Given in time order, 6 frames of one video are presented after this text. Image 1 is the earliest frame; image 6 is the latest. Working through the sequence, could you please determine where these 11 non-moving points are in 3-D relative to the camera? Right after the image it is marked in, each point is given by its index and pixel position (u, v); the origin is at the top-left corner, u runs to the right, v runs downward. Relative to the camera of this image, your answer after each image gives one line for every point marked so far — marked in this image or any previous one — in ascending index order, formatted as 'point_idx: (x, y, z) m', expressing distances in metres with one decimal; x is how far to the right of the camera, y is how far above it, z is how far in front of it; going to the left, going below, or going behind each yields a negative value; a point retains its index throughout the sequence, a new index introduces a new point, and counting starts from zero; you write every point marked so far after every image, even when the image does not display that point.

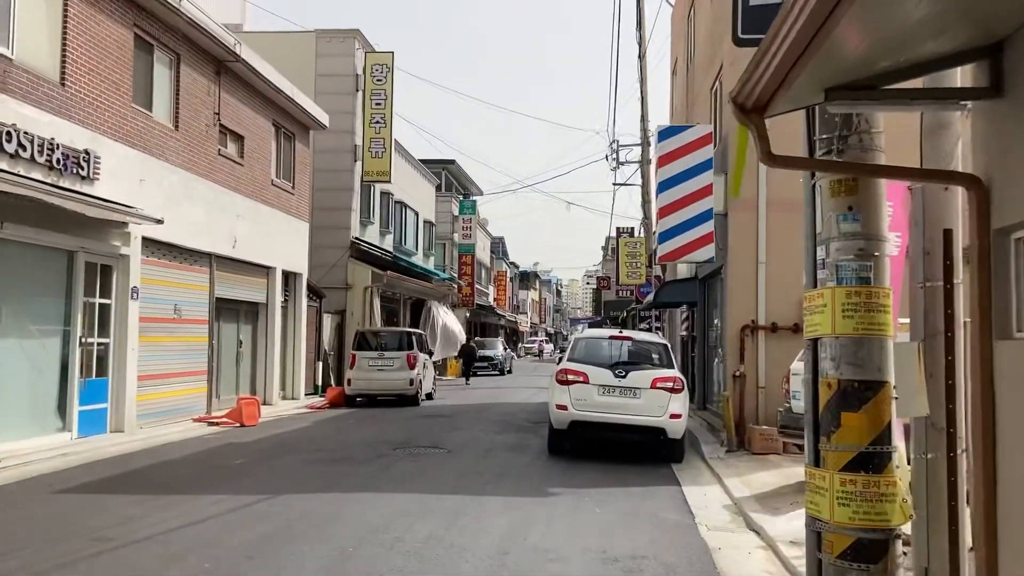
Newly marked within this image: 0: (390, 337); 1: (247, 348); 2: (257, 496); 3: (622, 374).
0: (-2.3, -1.0, +17.6) m
1: (-4.8, -1.1, +16.4) m
2: (-2.1, -1.7, +7.5) m
3: (+1.2, -1.0, +10.2) m
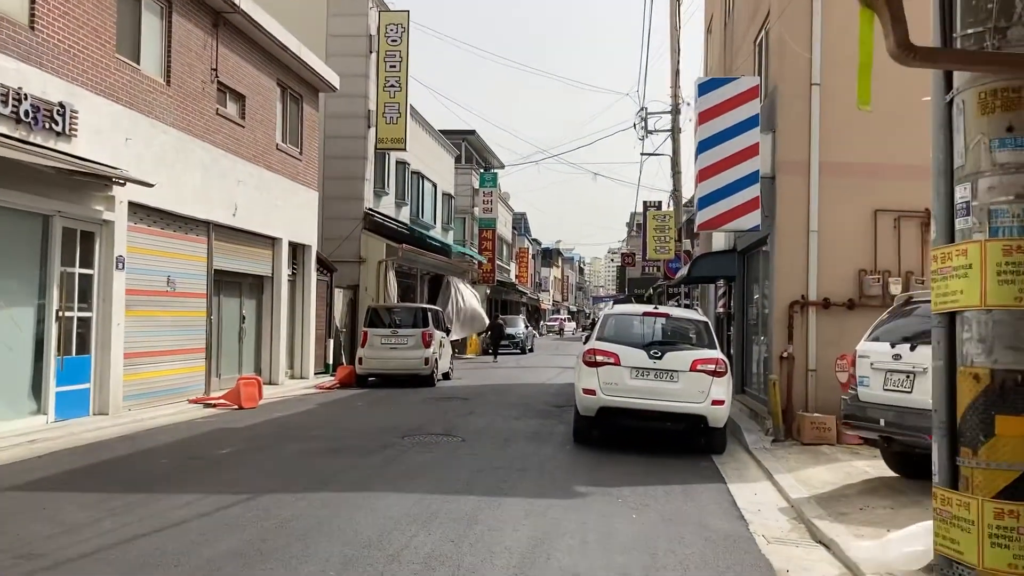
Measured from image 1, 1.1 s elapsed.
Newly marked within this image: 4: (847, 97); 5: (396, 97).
0: (-2.0, -0.5, +16.5) m
1: (-4.4, -0.6, +15.4) m
2: (-1.9, -1.5, +6.4) m
3: (+1.4, -0.7, +9.1) m
4: (+3.9, +2.2, +10.5) m
5: (-2.6, +4.2, +20.2) m
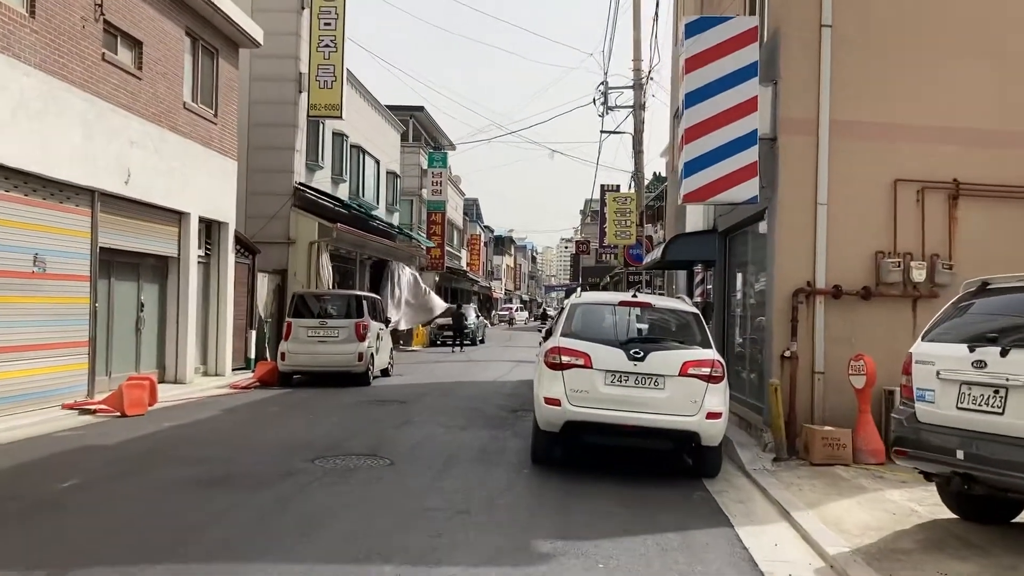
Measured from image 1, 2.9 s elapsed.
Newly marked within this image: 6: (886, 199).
0: (-2.8, -0.2, +14.4) m
1: (-5.2, -0.4, +13.2) m
2: (-2.3, -1.3, +4.3) m
3: (+1.0, -0.5, +7.2) m
4: (+3.3, +2.3, +8.7) m
5: (-3.6, +4.5, +18.0) m
6: (+3.5, +0.8, +8.6) m
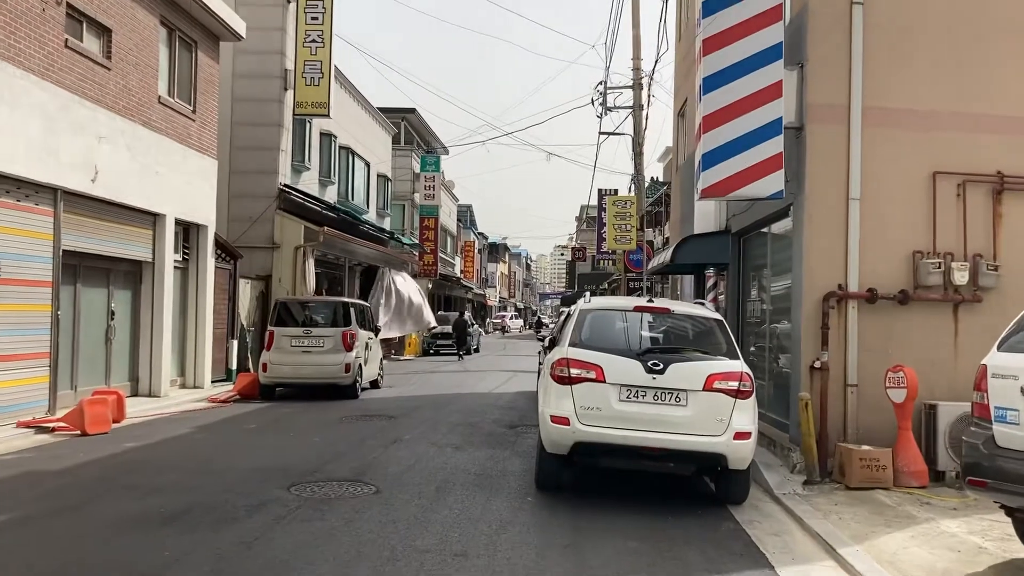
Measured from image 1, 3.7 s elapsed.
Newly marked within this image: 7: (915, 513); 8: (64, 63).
0: (-2.8, -0.3, +13.6) m
1: (-5.2, -0.4, +12.3) m
2: (-2.2, -1.3, +3.5) m
3: (+1.0, -0.6, +6.3) m
4: (+3.3, +2.3, +7.9) m
5: (-3.7, +4.4, +17.2) m
6: (+3.5, +0.8, +7.8) m
7: (+2.8, -1.6, +6.3) m
8: (-5.0, +2.5, +10.1) m
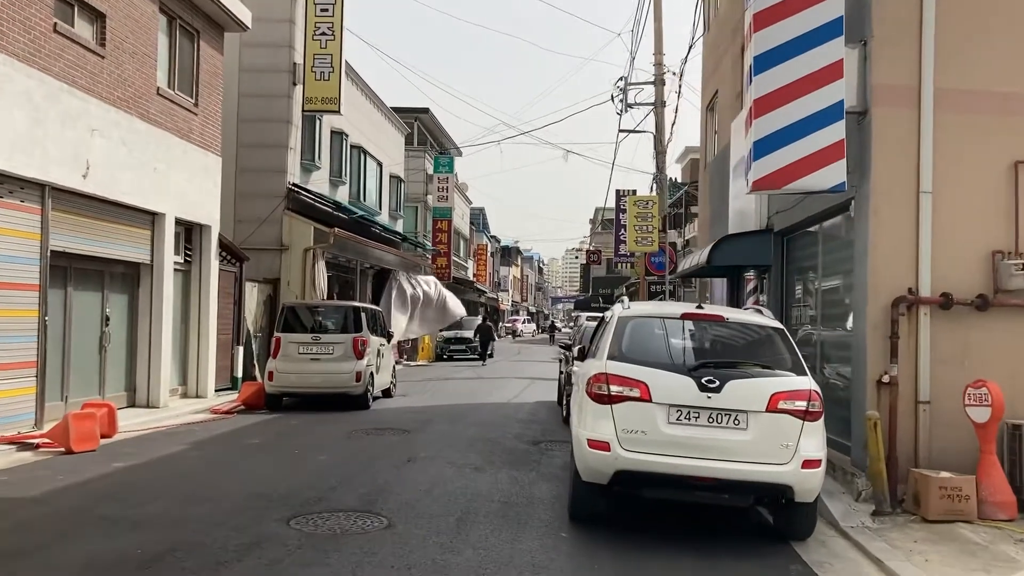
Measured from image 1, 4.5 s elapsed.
0: (-2.5, -0.4, +12.8) m
1: (-4.9, -0.5, +11.5) m
2: (-2.1, -1.4, +2.7) m
3: (+1.2, -0.6, +5.5) m
4: (+3.6, +2.3, +7.0) m
5: (-3.3, +4.3, +16.4) m
6: (+3.8, +0.8, +7.0) m
7: (+3.0, -1.6, +5.4) m
8: (-4.7, +2.5, +9.4) m
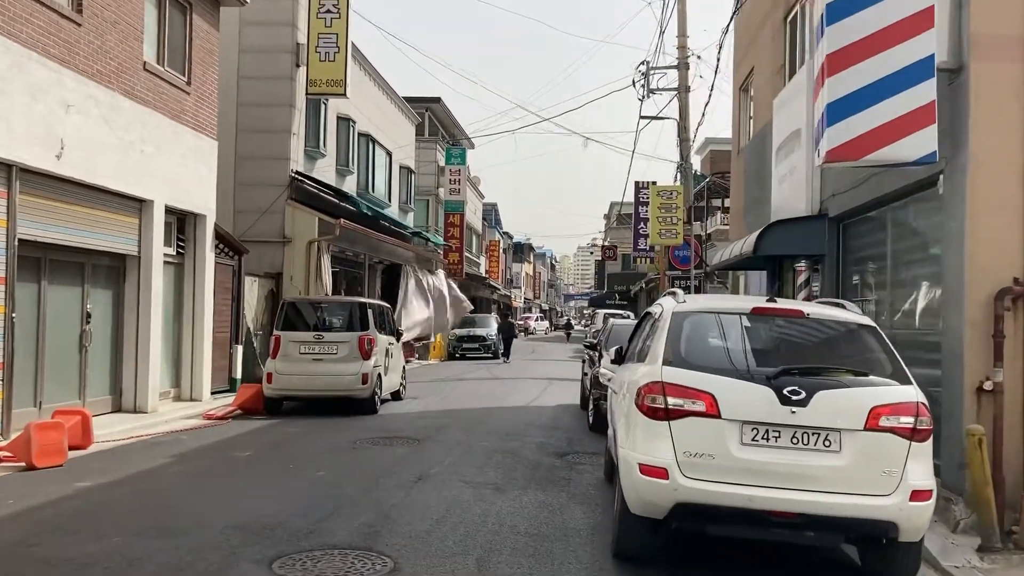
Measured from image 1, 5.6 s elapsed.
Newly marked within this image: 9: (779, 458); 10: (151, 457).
0: (-2.3, -0.3, +11.7) m
1: (-4.7, -0.4, +10.5) m
2: (-1.9, -1.3, +1.6) m
3: (+1.4, -0.5, +4.4) m
4: (+3.7, +2.3, +5.9) m
5: (-3.0, +4.4, +15.4) m
6: (+3.9, +0.8, +5.8) m
7: (+3.1, -1.5, +4.3) m
8: (-4.5, +2.5, +8.4) m
9: (+1.3, -0.8, +4.3) m
10: (-3.2, -1.5, +8.0) m
